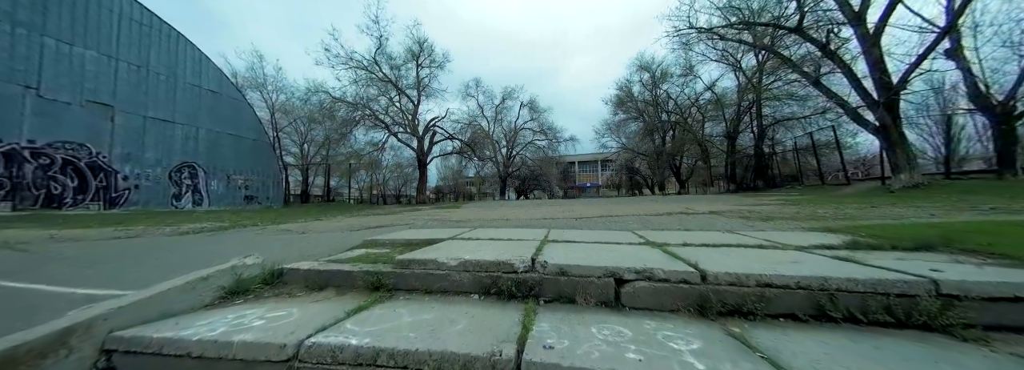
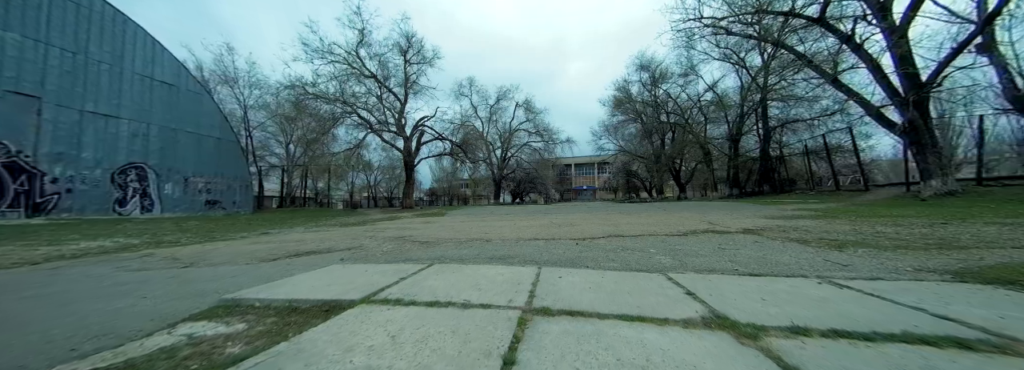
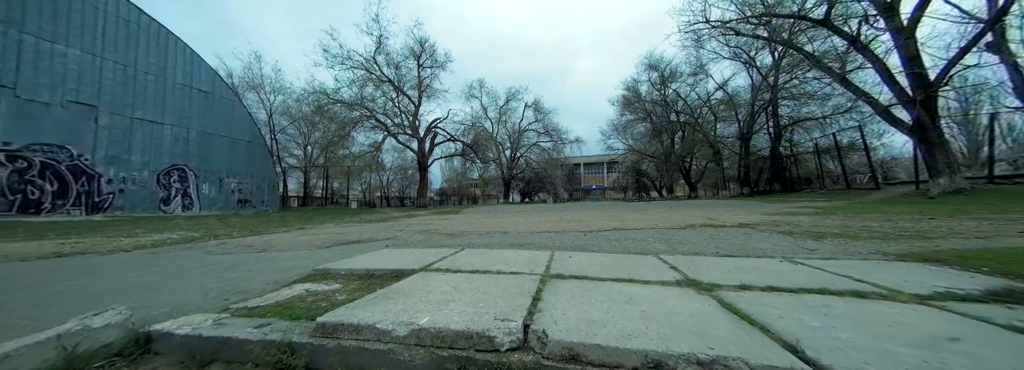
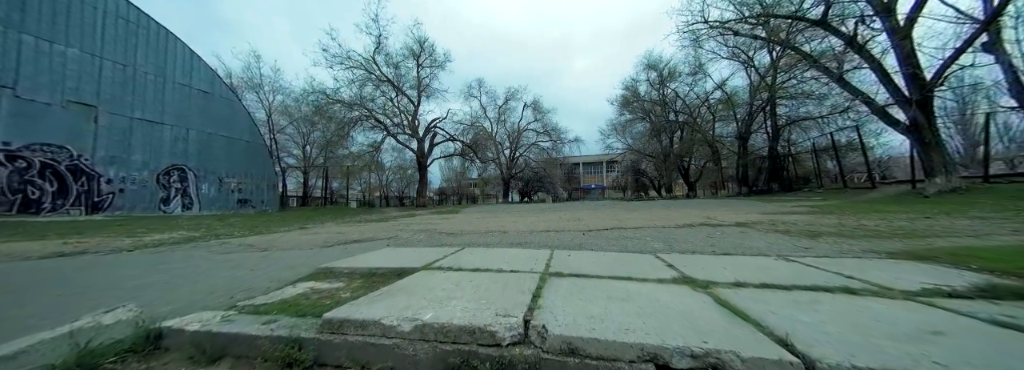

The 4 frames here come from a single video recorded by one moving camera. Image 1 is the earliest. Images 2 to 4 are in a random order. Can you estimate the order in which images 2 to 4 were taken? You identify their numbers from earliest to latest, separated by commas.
4, 2, 3
